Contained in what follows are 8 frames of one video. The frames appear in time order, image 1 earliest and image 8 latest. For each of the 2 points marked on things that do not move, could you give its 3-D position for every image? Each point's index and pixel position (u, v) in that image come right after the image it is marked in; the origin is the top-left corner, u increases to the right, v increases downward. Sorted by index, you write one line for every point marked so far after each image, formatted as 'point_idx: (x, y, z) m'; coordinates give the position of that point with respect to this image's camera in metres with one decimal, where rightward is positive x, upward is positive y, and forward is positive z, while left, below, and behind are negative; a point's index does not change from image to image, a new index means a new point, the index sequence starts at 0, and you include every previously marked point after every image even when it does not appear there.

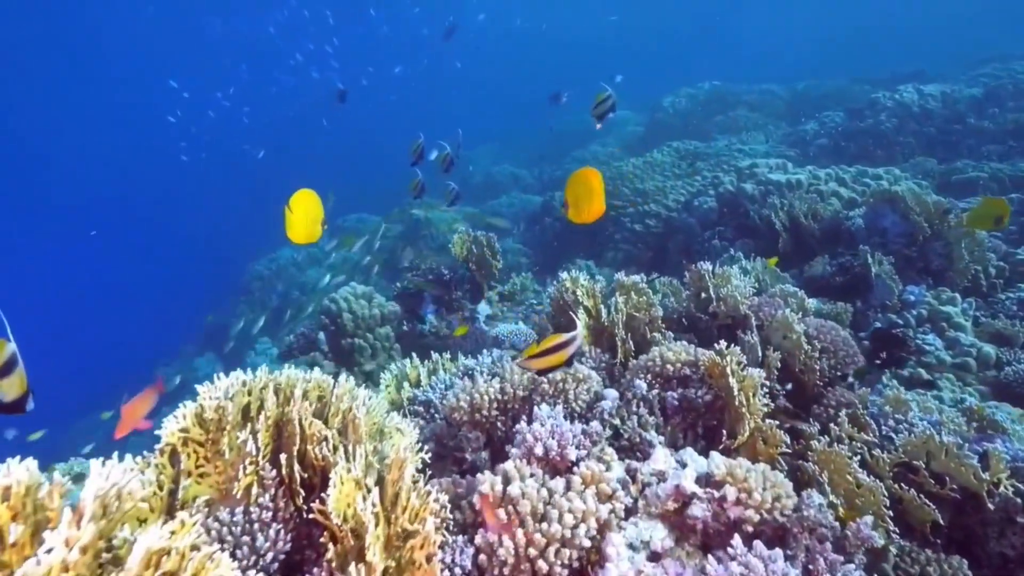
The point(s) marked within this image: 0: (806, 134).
0: (+8.3, +4.4, +15.5) m
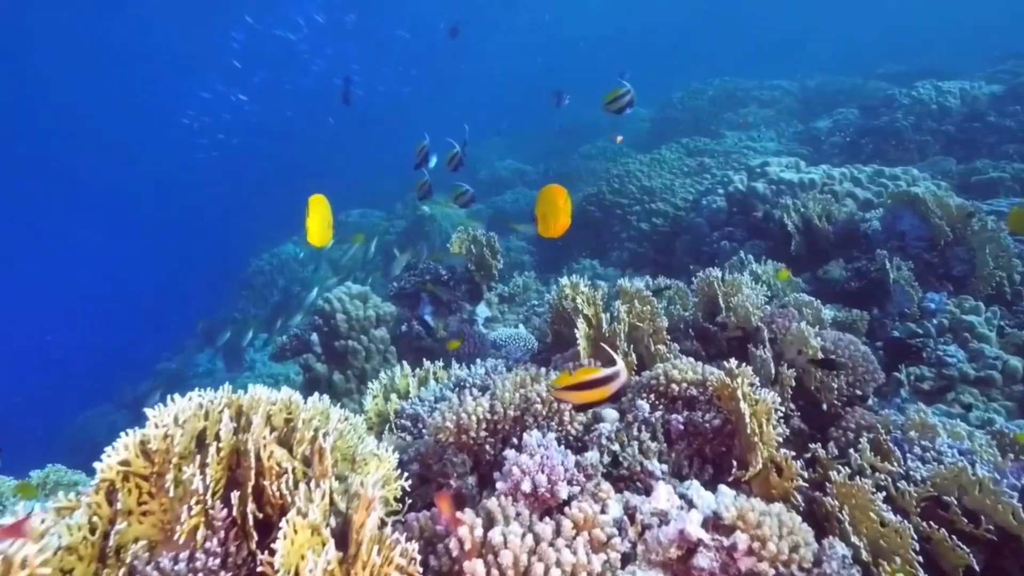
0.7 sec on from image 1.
0: (+8.4, +4.3, +15.1) m
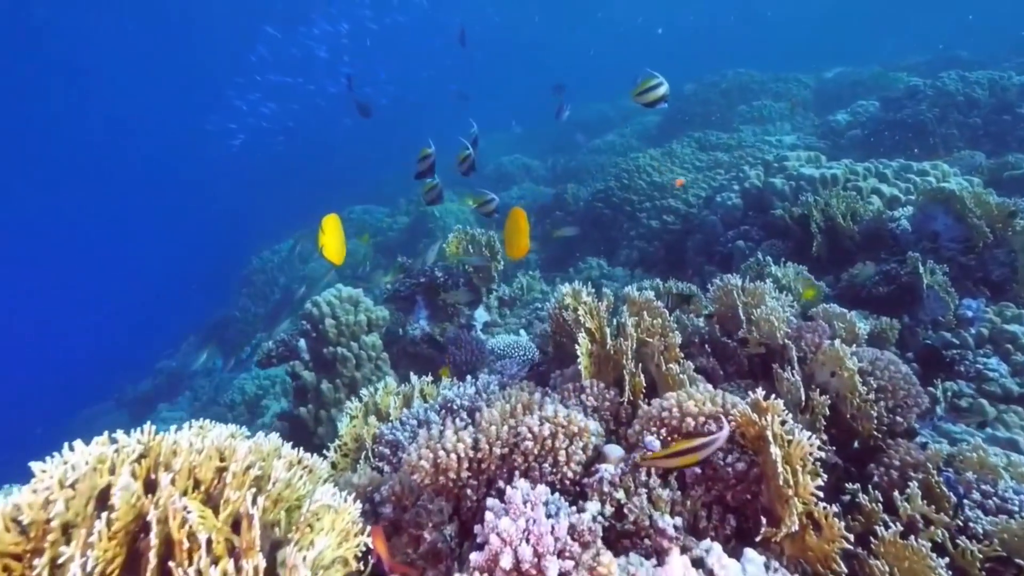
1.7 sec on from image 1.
0: (+8.6, +4.3, +14.5) m
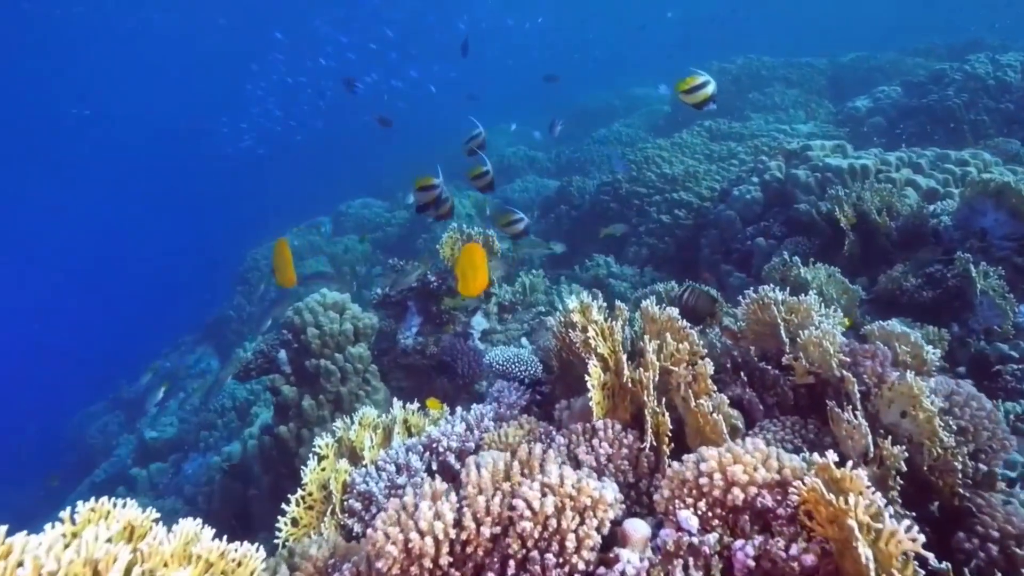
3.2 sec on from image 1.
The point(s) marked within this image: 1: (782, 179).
0: (+8.6, +4.4, +13.7) m
1: (+3.9, +1.6, +8.0) m
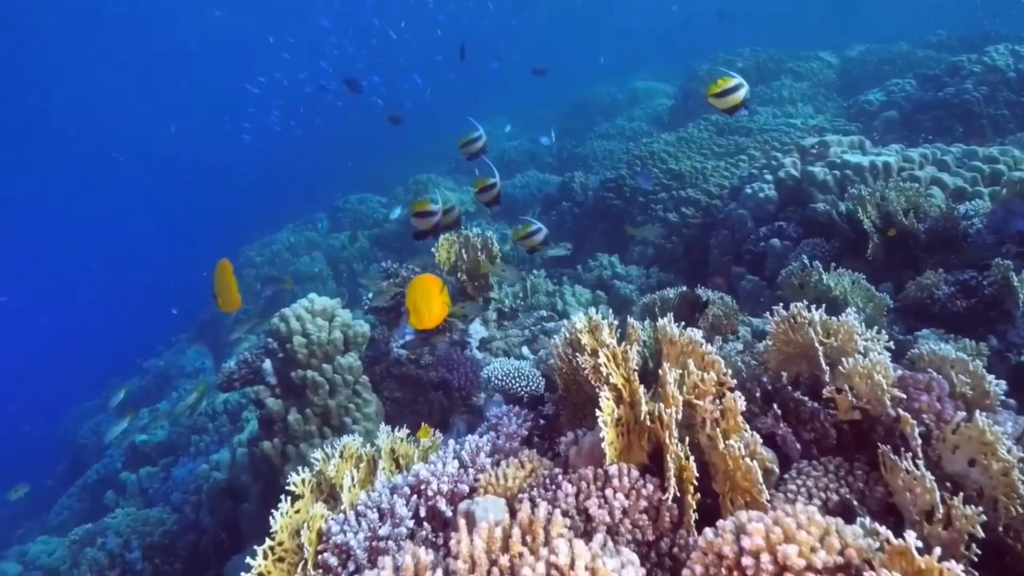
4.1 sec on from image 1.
0: (+8.6, +4.4, +13.3) m
1: (+4.0, +1.5, +7.6) m
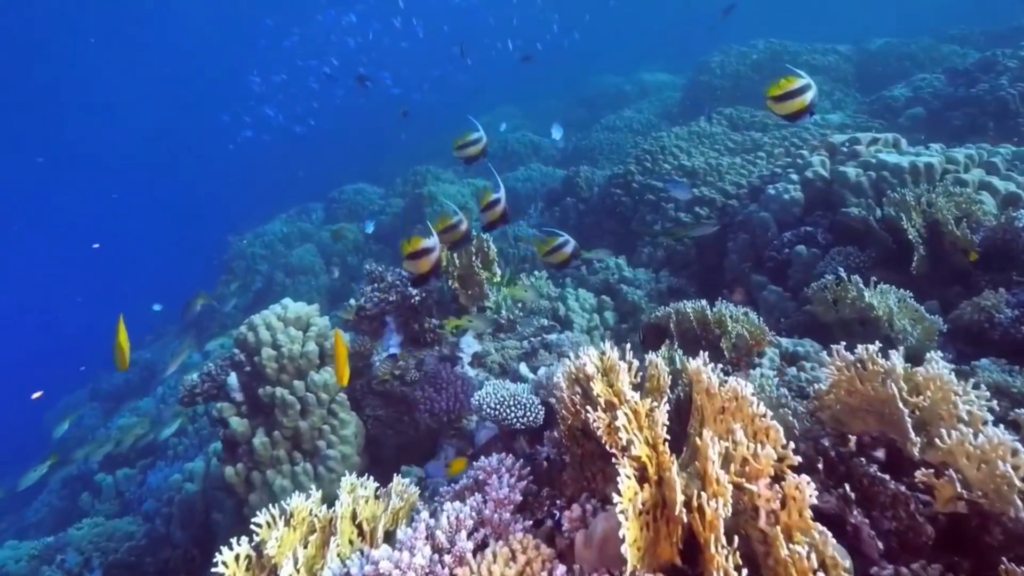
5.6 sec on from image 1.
0: (+8.7, +4.3, +12.5) m
1: (+4.0, +1.4, +6.9) m
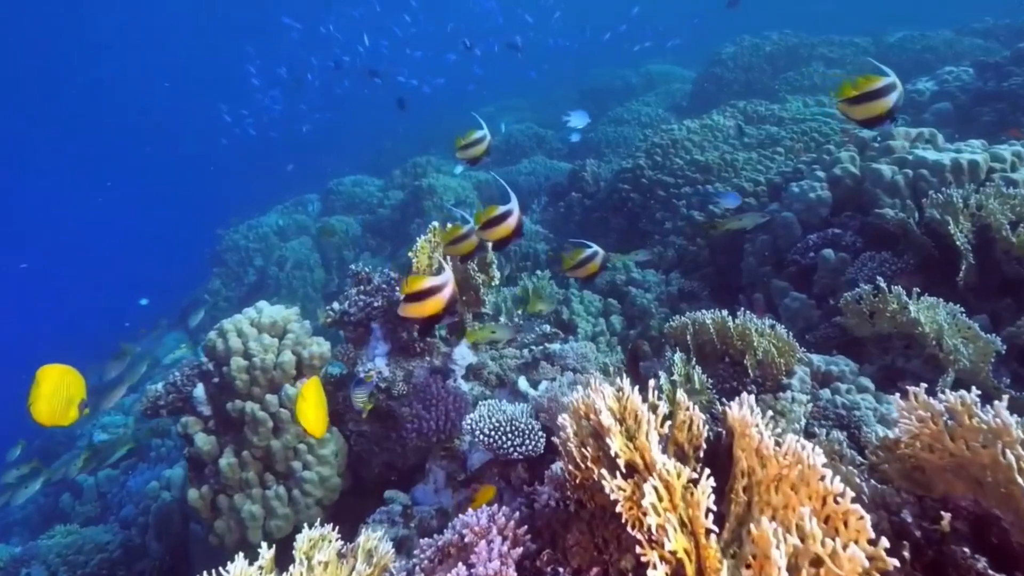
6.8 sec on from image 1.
0: (+8.8, +4.2, +11.9) m
1: (+4.0, +1.3, +6.3) m
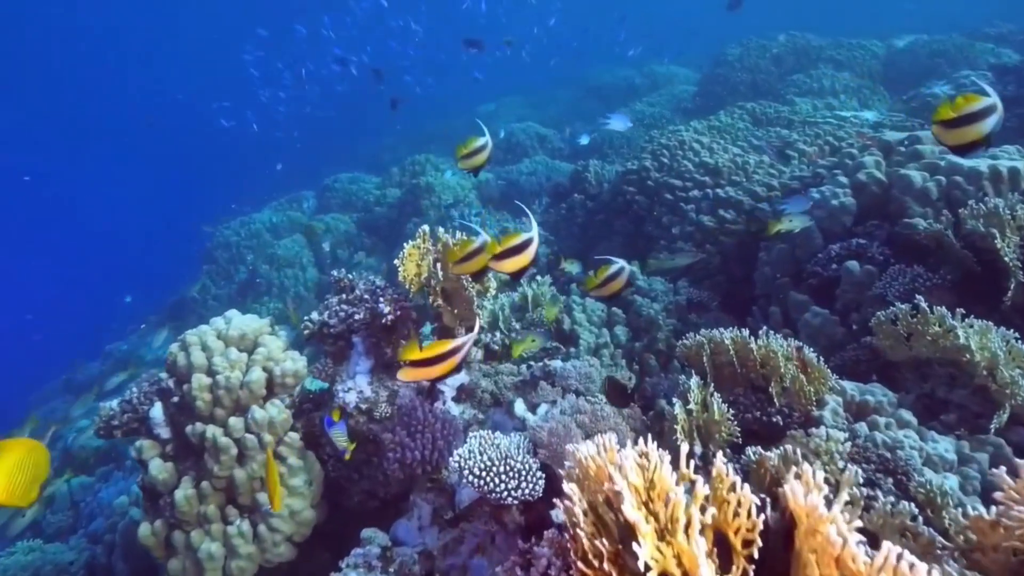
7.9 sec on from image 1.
0: (+8.8, +3.9, +11.4) m
1: (+4.0, +1.1, +5.8) m
